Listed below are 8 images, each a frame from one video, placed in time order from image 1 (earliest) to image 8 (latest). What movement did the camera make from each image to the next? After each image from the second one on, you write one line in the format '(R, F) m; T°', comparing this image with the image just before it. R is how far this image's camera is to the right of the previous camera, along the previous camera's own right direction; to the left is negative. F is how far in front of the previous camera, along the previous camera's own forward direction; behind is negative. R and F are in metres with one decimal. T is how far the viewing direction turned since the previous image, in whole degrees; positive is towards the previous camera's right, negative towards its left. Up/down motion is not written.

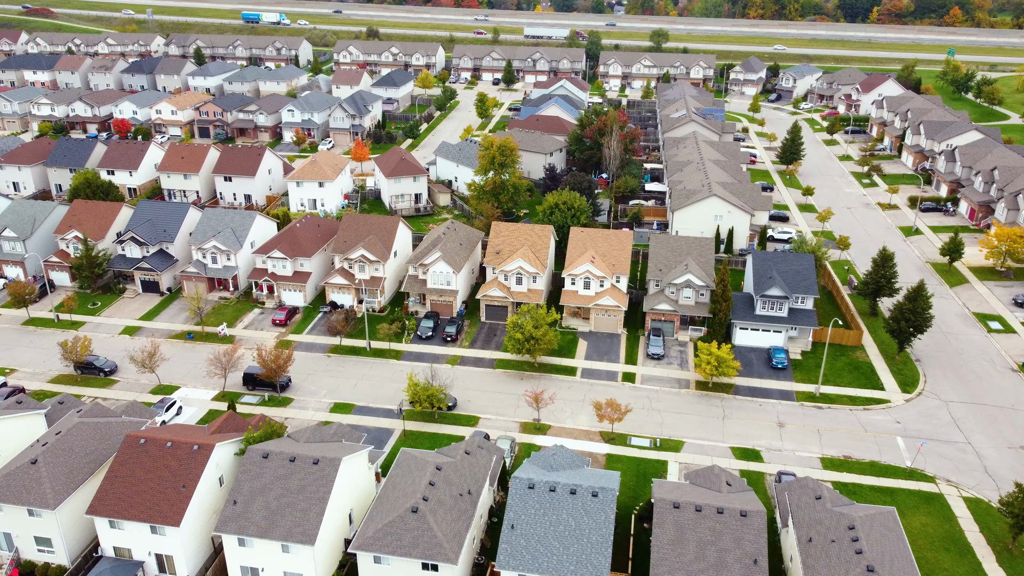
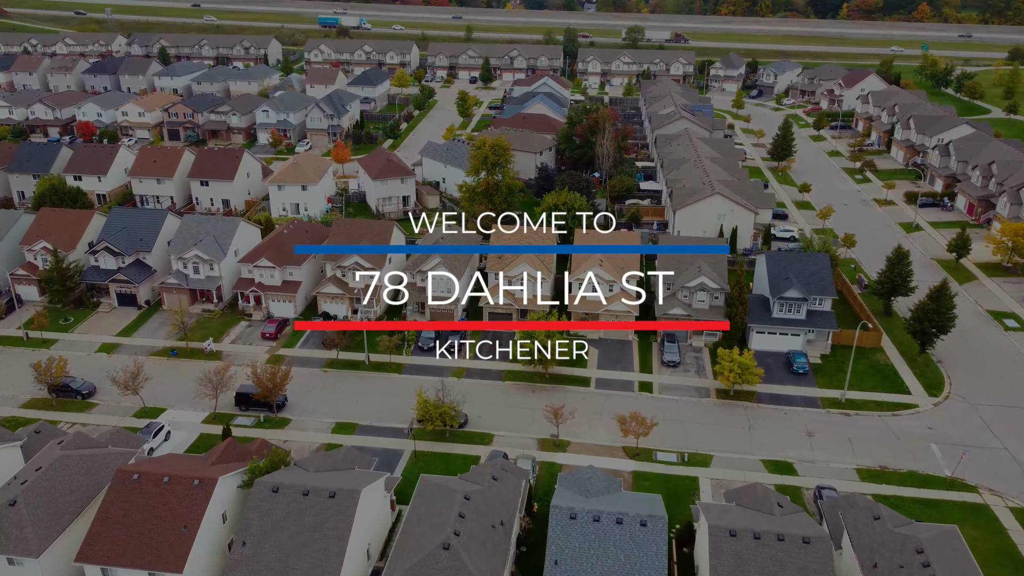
(-2.6, +3.1) m; +2°
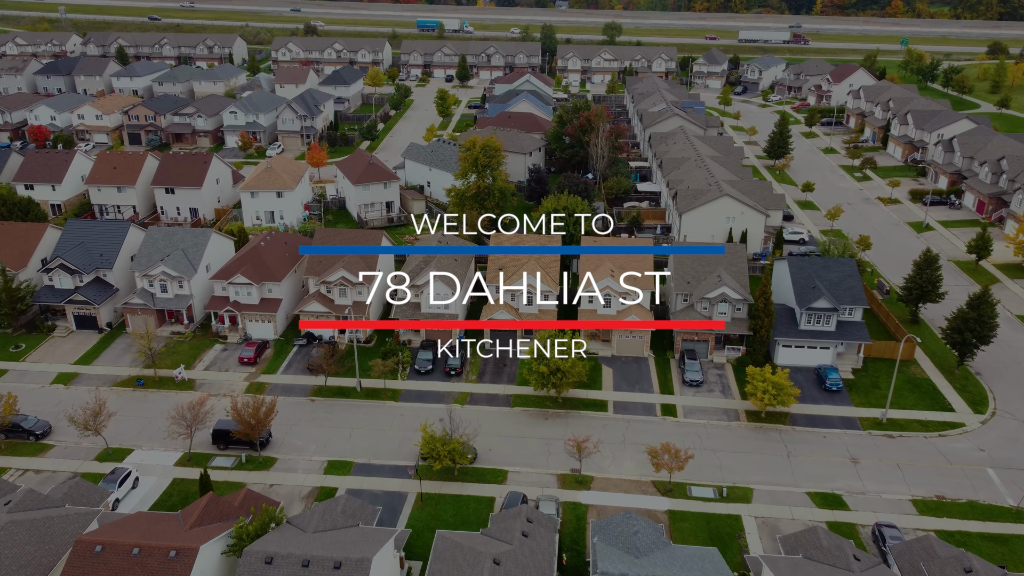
(-2.2, +5.0) m; +2°
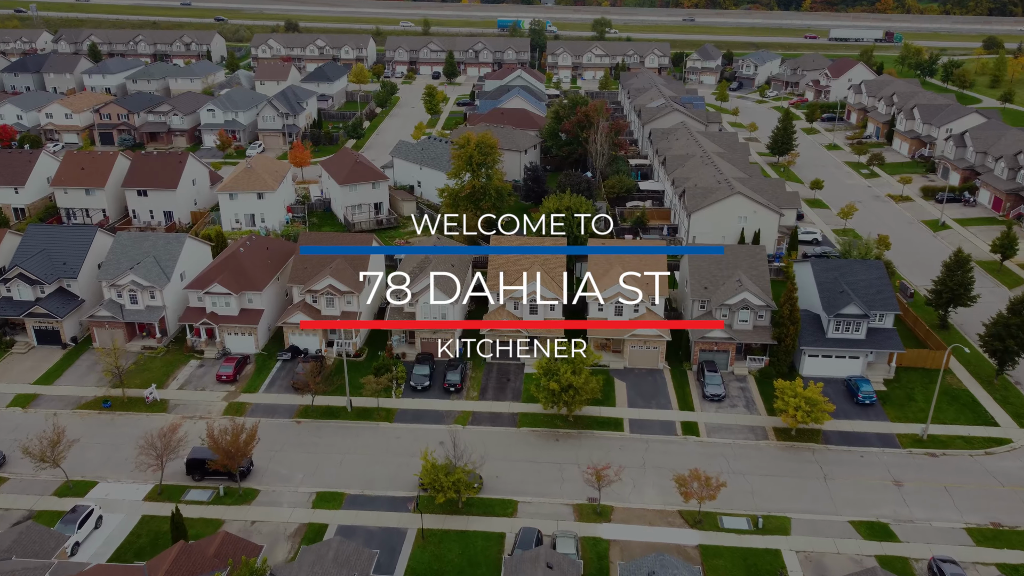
(-1.1, +4.2) m; +1°
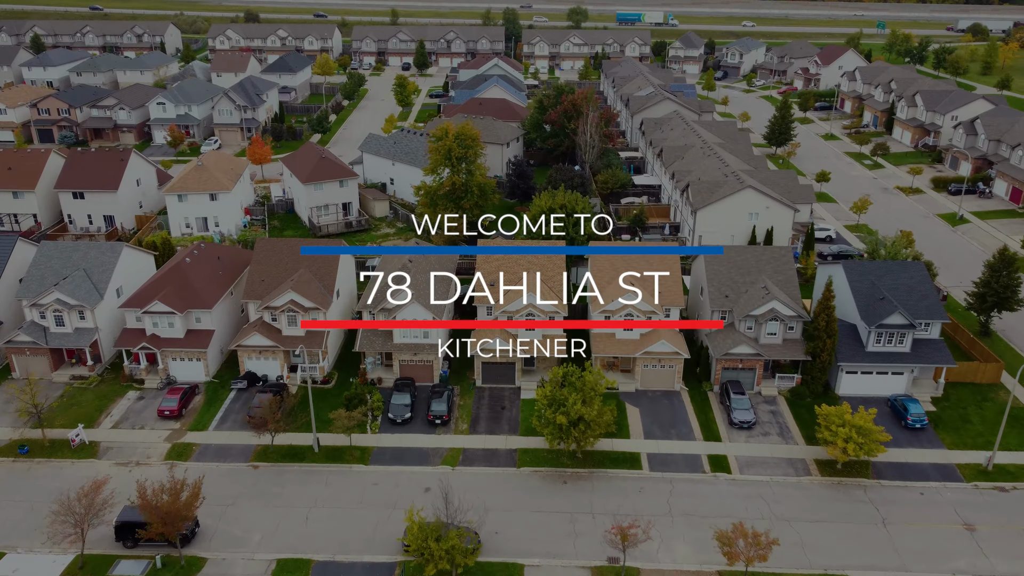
(-1.1, +6.6) m; +2°
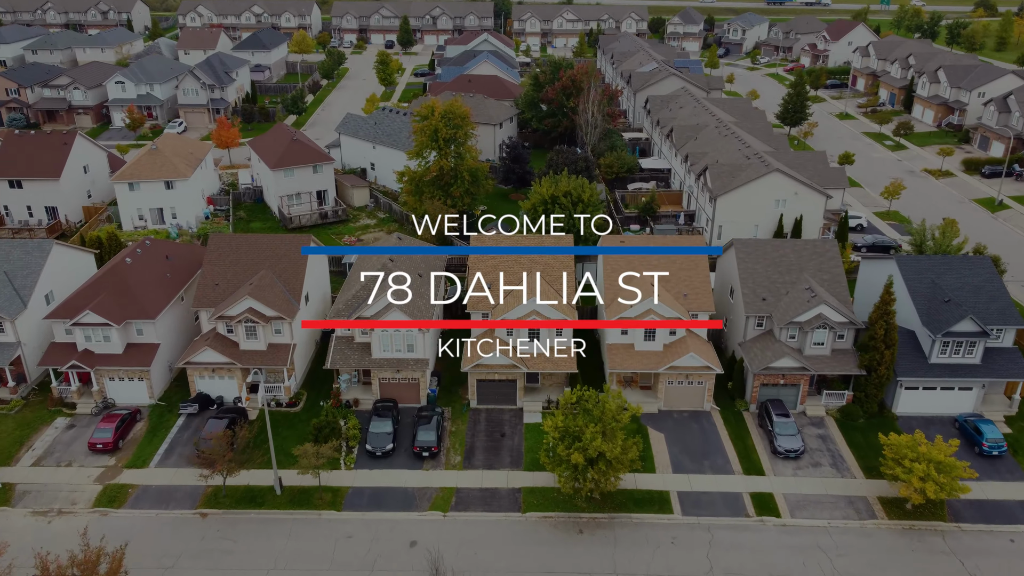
(-0.5, +6.4) m; +1°
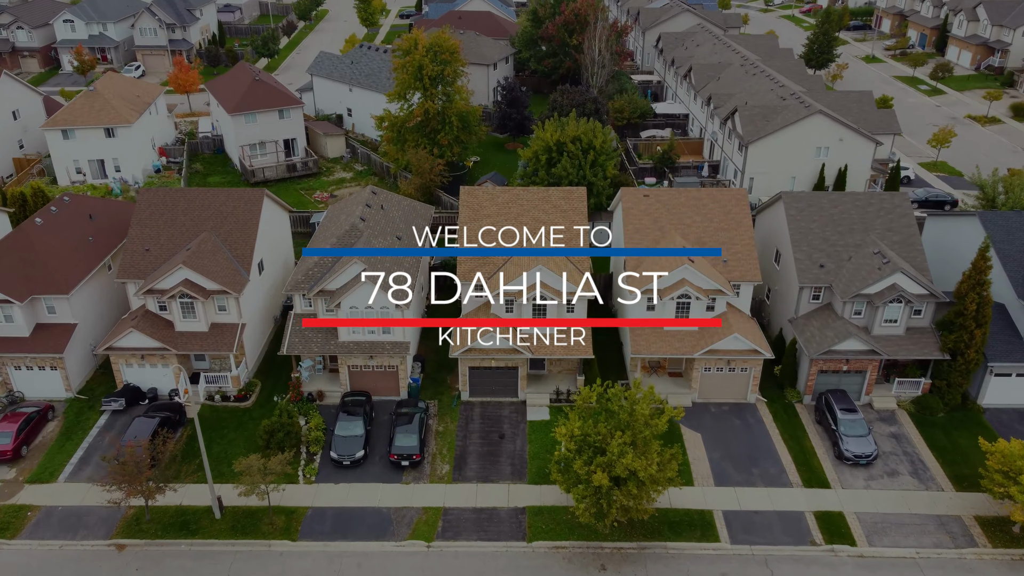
(-0.2, +6.8) m; 0°
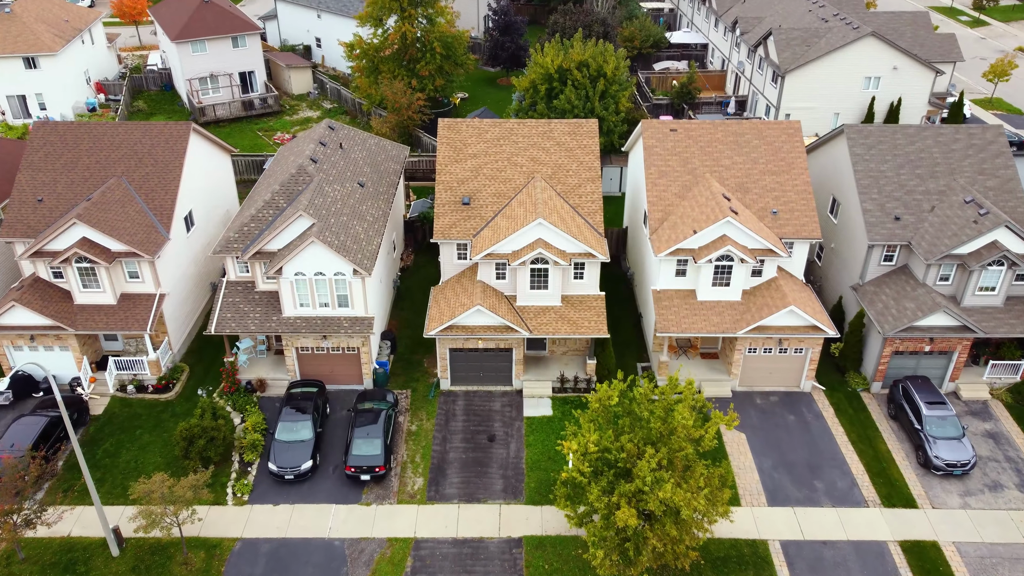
(+0.1, +6.2) m; 0°
